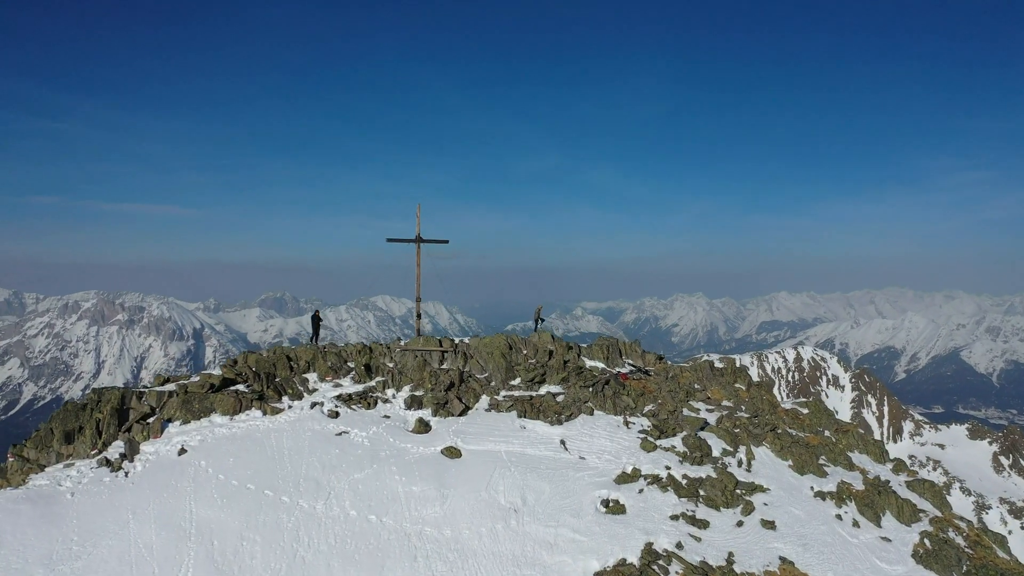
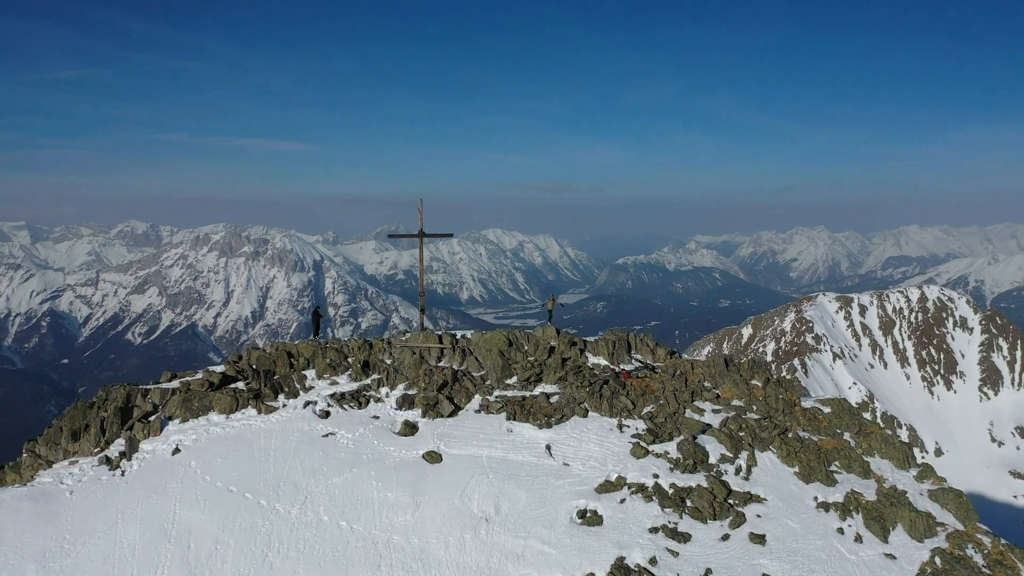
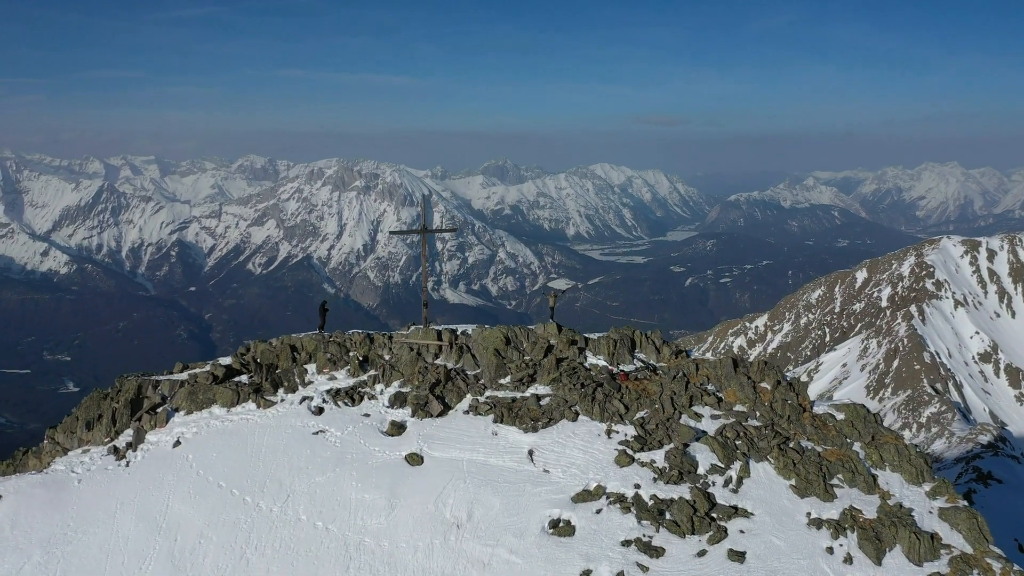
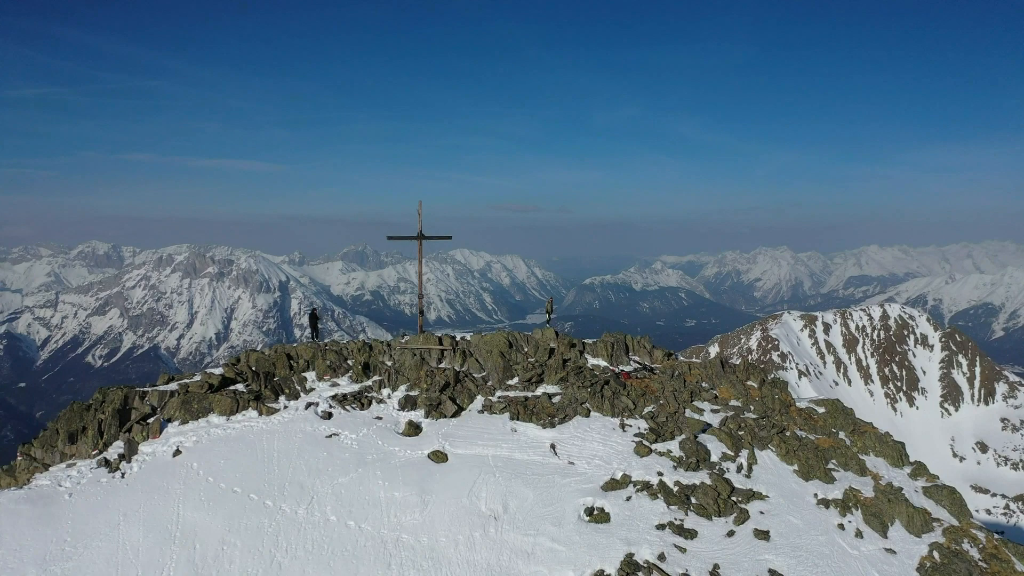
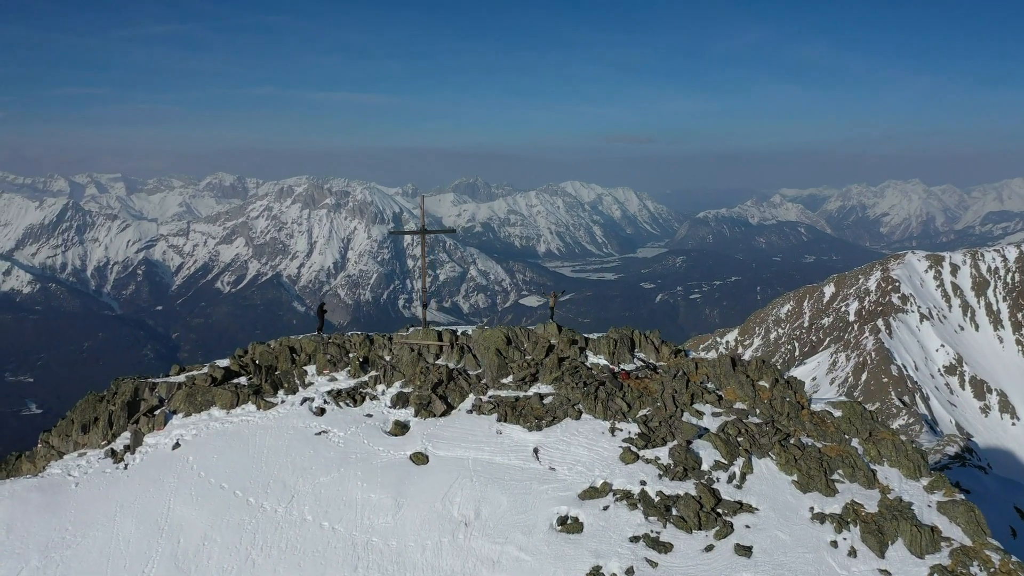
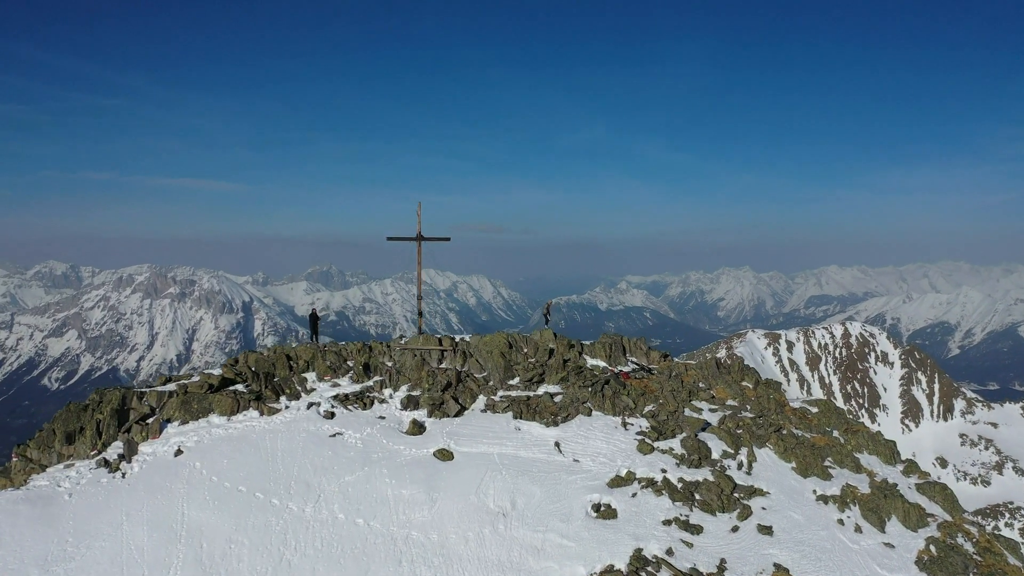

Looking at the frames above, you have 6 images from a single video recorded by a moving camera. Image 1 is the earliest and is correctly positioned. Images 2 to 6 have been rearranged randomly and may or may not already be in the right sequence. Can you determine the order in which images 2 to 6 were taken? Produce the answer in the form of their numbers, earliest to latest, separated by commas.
6, 4, 2, 5, 3
